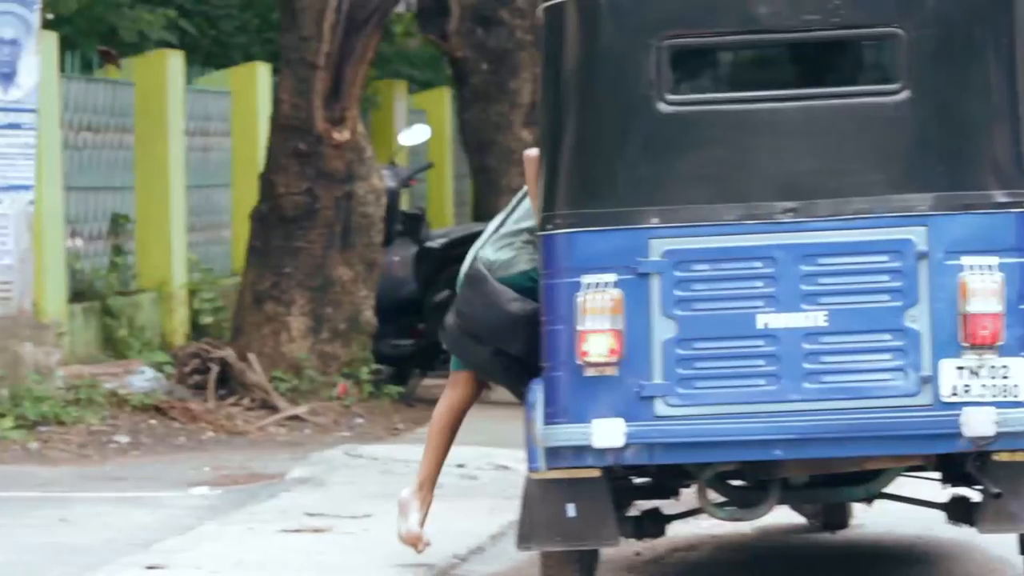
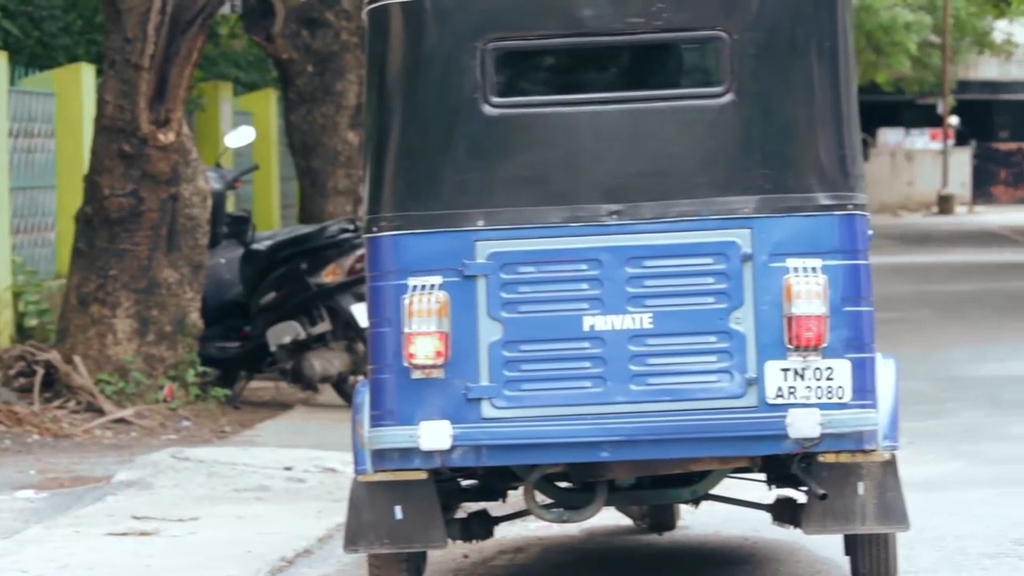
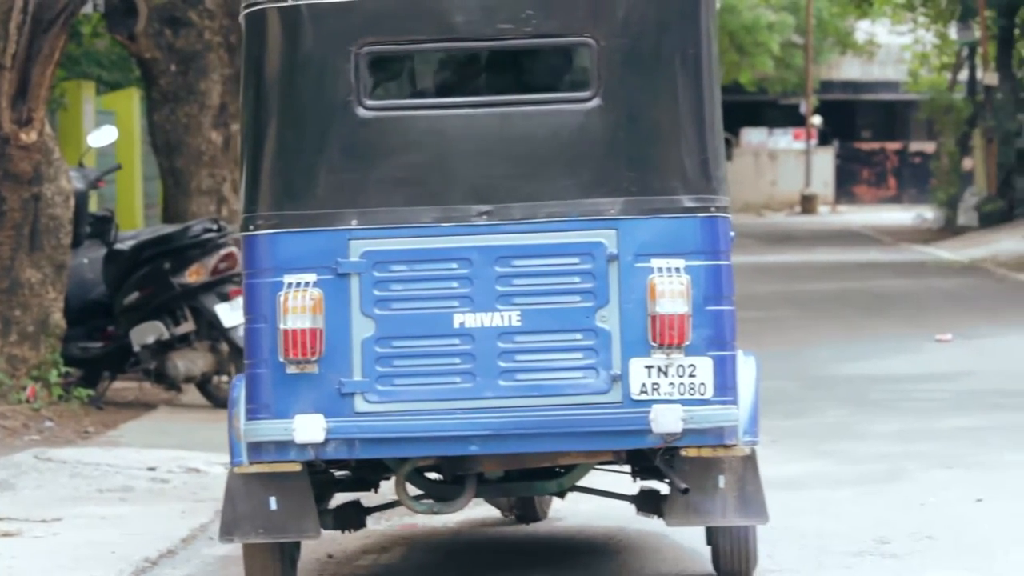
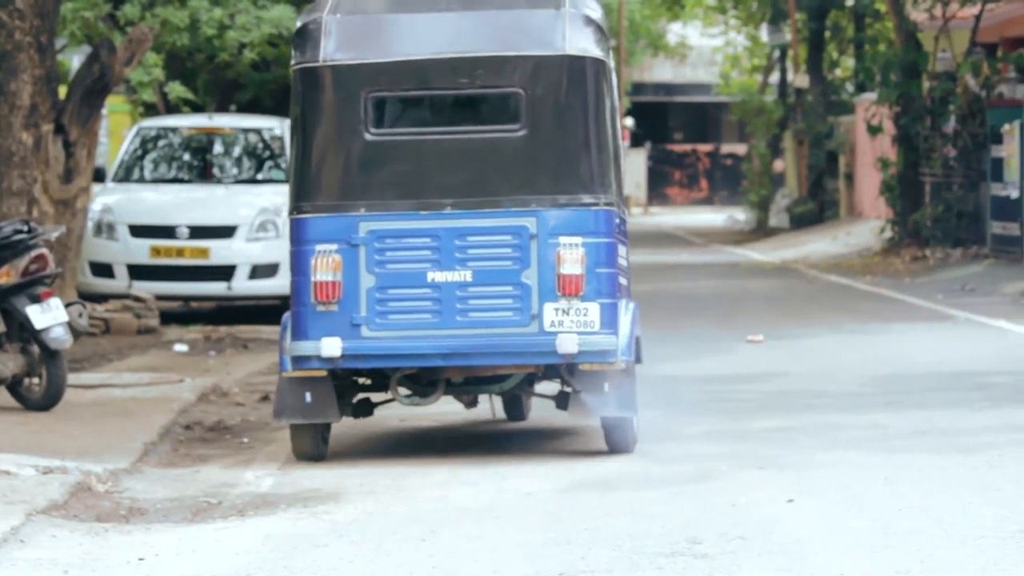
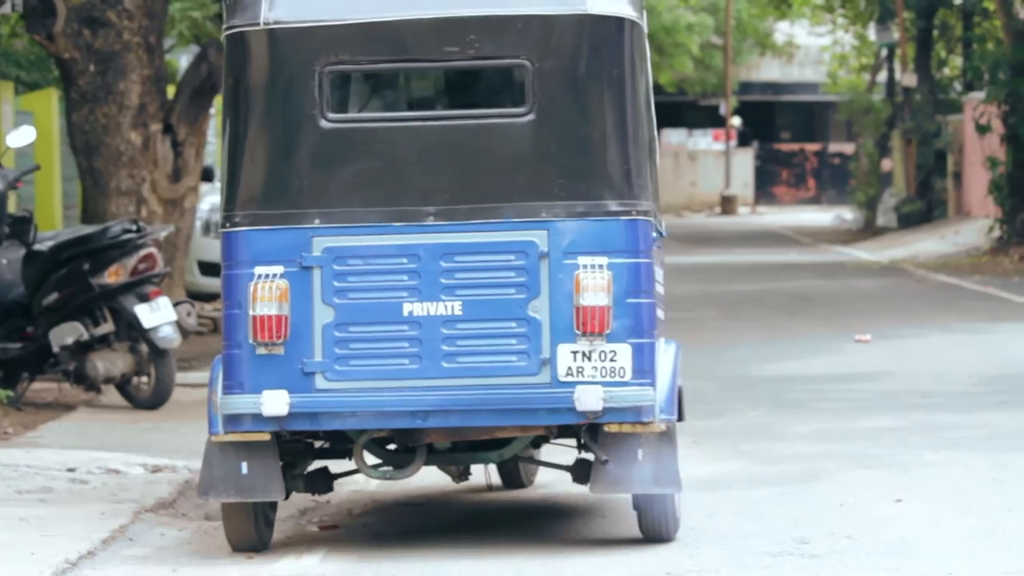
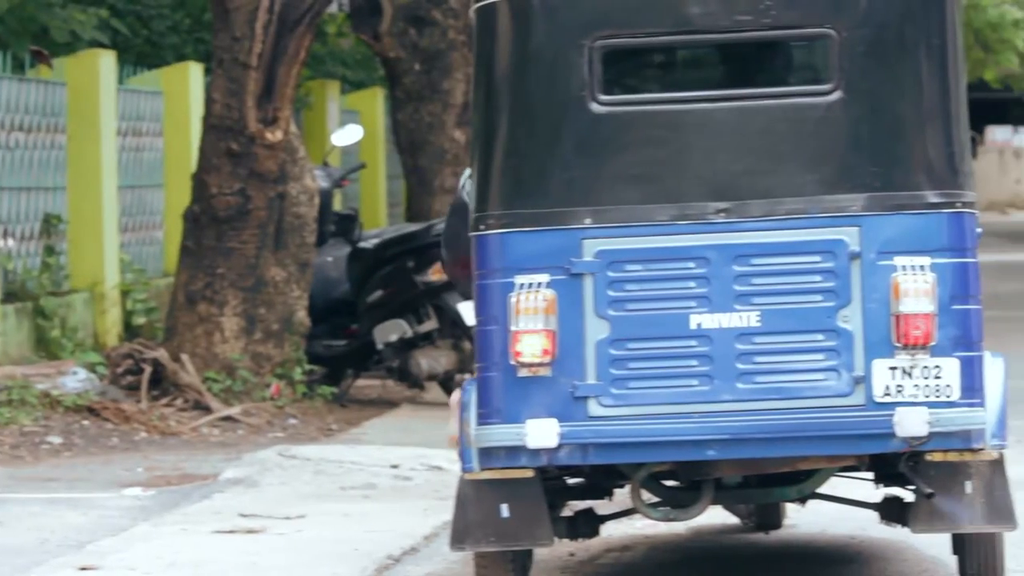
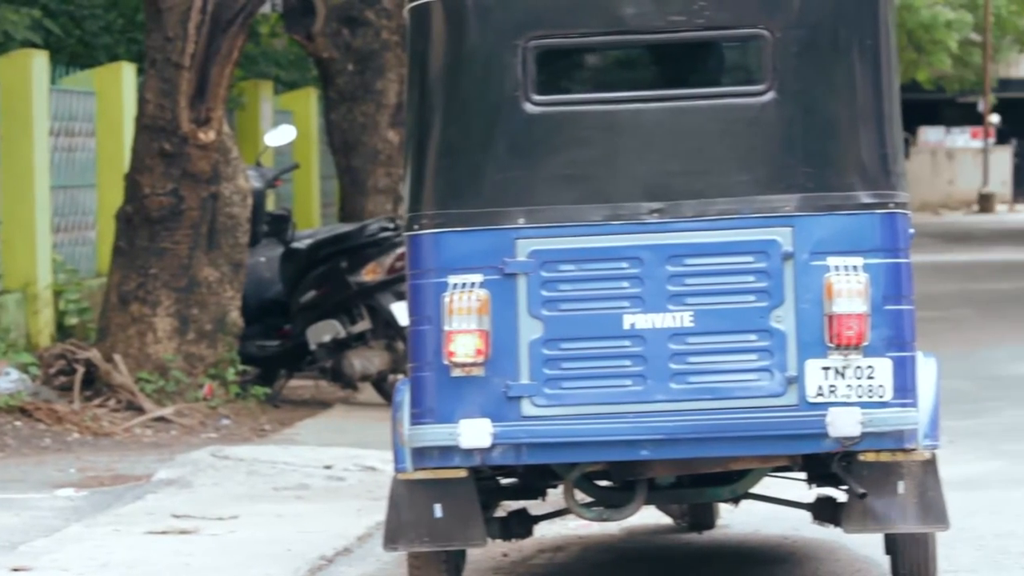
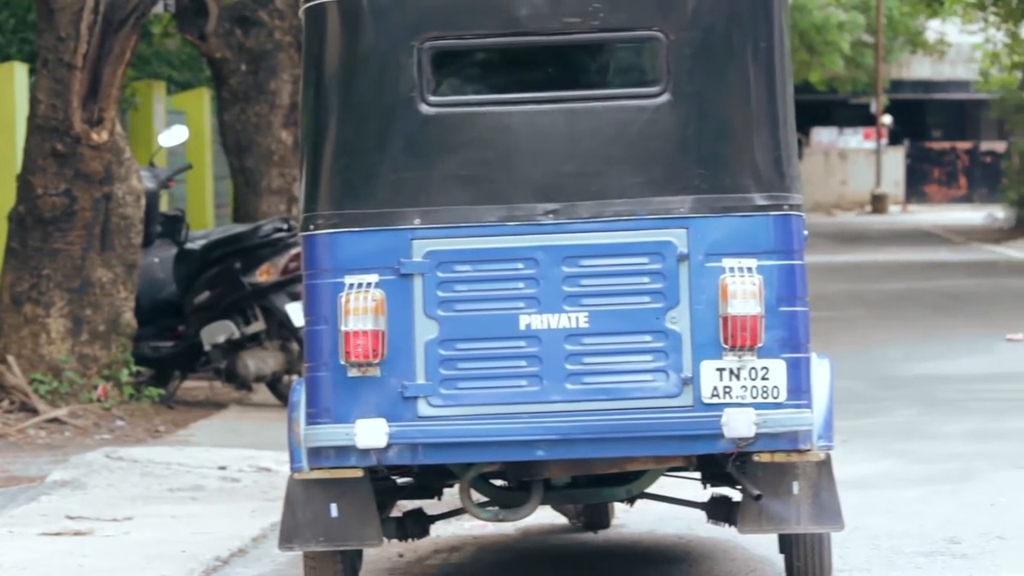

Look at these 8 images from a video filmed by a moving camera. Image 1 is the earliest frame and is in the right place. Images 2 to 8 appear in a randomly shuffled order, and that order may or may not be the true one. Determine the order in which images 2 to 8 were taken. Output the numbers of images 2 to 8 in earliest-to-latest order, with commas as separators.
6, 7, 2, 8, 3, 5, 4
